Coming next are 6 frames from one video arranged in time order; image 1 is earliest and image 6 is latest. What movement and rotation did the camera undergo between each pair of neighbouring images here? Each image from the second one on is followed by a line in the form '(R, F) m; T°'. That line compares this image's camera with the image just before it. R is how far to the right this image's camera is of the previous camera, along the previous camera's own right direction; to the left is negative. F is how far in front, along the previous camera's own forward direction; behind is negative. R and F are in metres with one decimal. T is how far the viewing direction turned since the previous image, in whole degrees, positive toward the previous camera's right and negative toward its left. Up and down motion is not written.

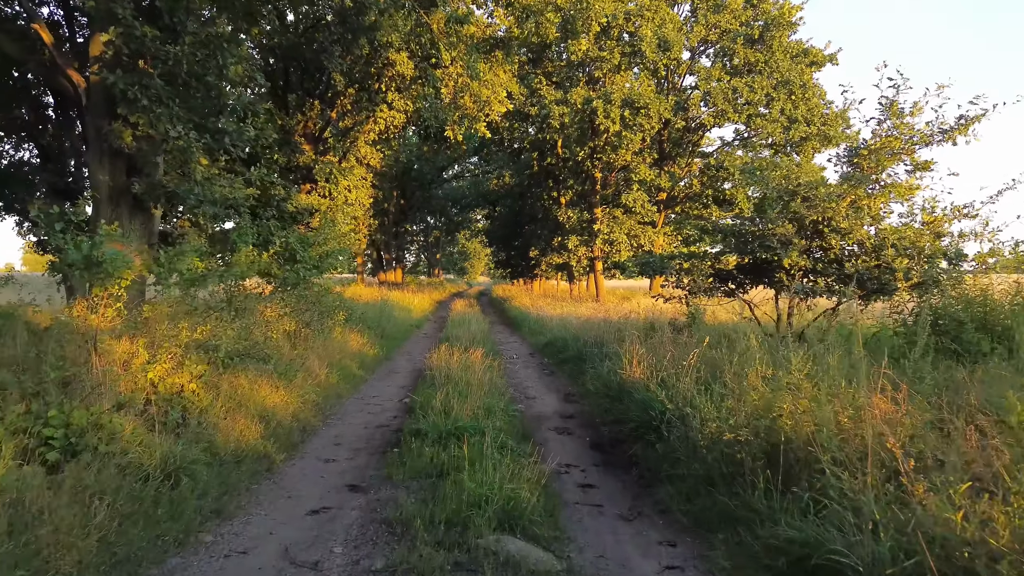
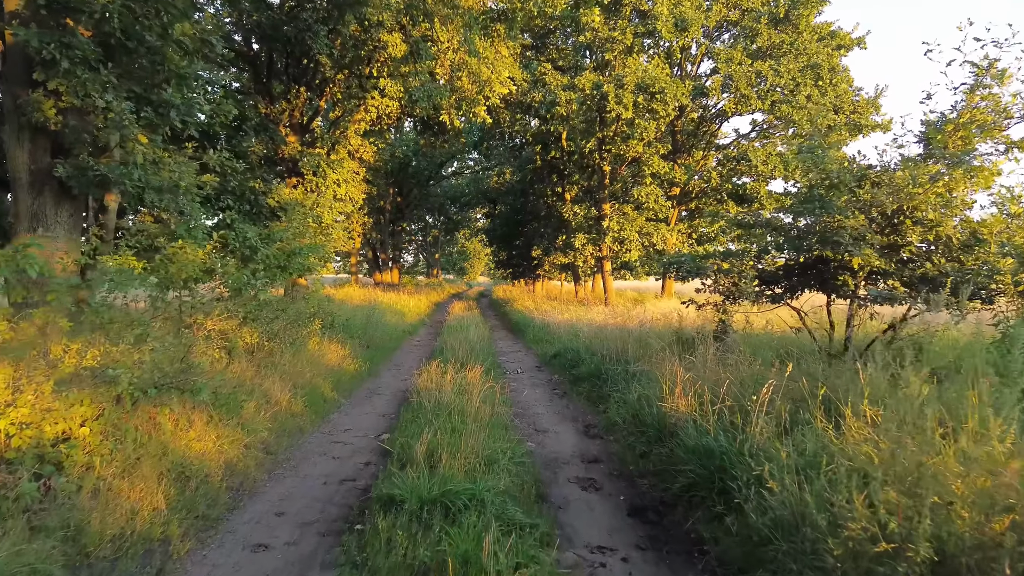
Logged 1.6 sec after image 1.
(0.0, +1.5) m; 0°
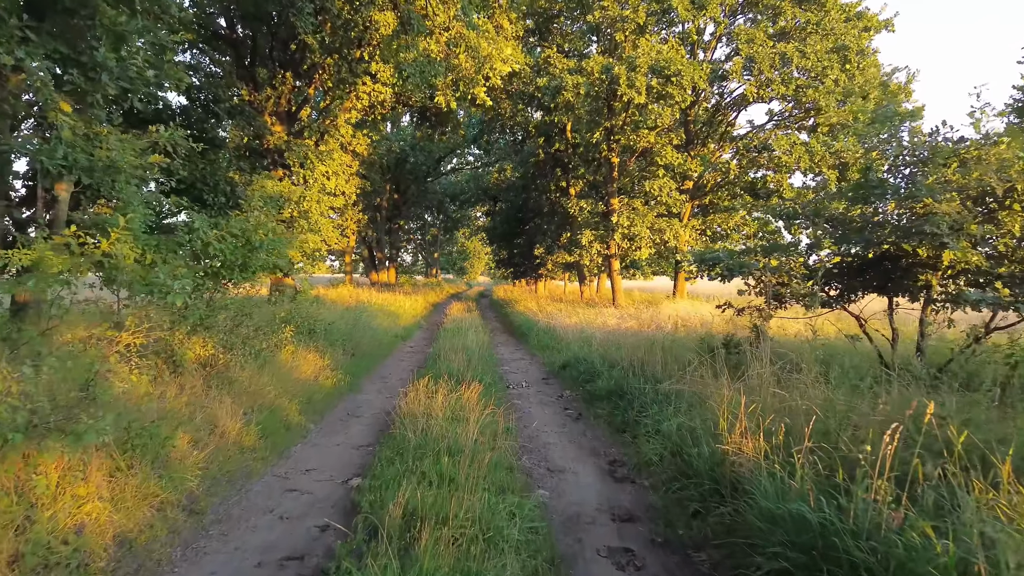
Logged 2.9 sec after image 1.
(0.0, +1.2) m; 0°
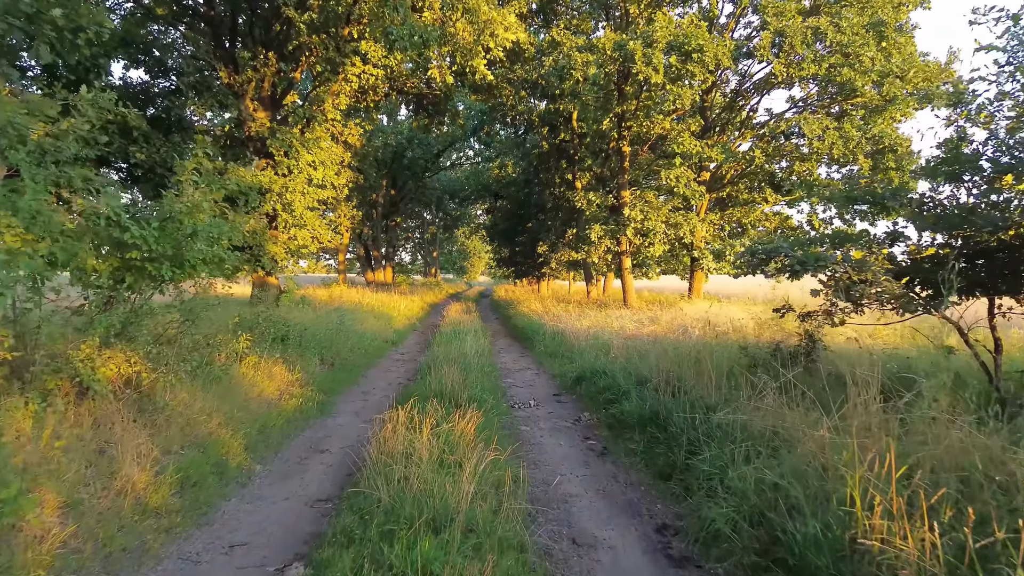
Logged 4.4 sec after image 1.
(0.0, +1.4) m; 0°
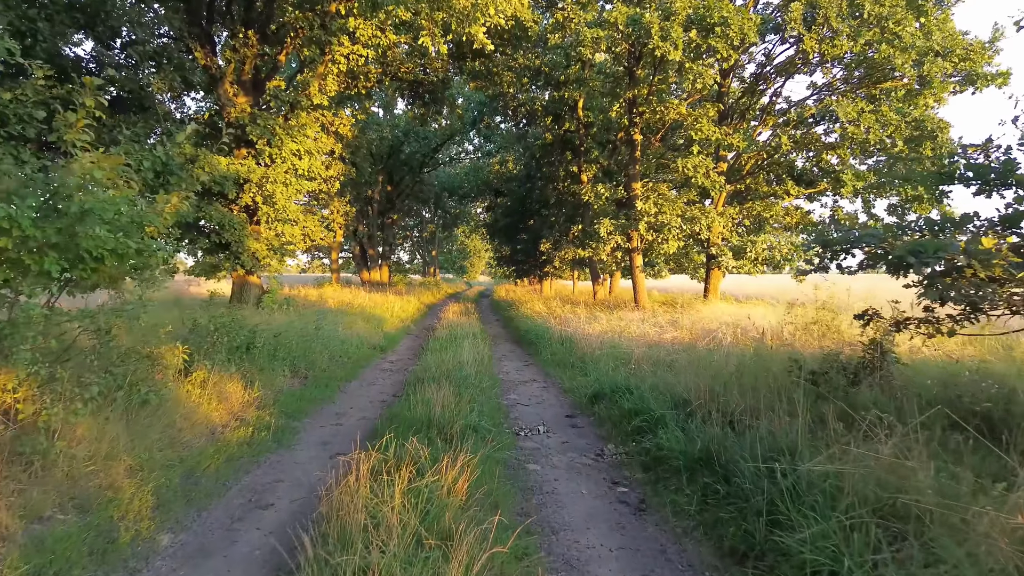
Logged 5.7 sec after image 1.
(0.0, +1.2) m; 0°
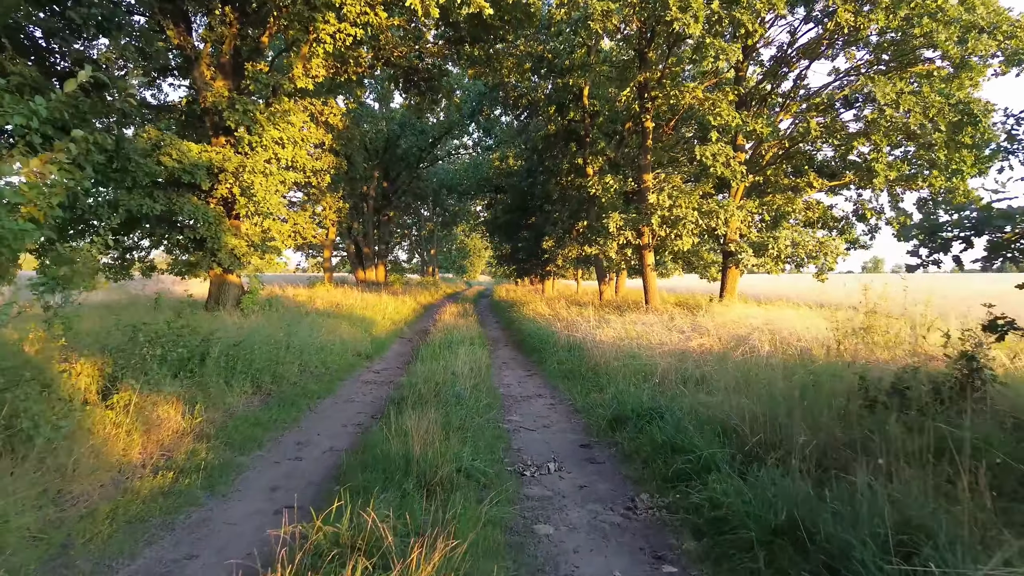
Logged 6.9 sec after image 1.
(0.0, +1.1) m; 0°
